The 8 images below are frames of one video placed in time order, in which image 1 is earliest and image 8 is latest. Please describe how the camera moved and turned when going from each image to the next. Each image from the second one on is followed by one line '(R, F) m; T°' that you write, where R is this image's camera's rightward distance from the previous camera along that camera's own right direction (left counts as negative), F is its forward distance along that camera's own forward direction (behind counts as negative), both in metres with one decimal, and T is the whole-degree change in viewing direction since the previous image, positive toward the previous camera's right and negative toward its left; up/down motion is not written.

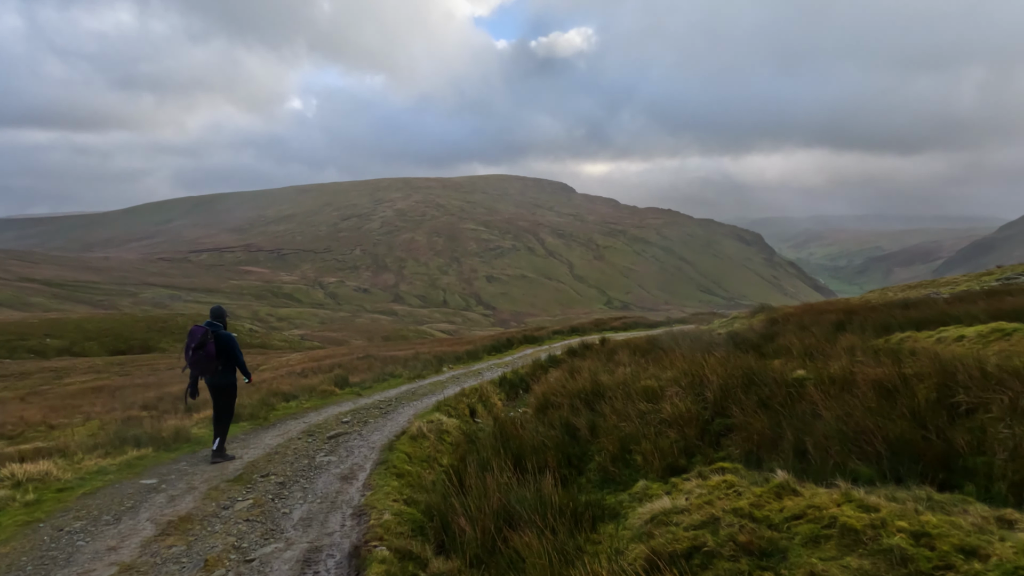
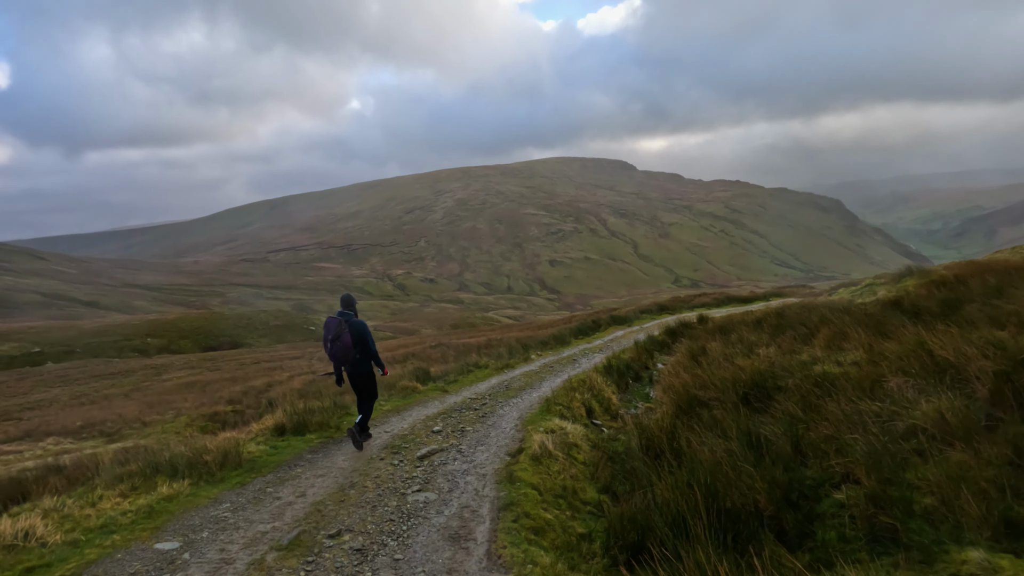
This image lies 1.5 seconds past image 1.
(-0.8, +1.9) m; -7°
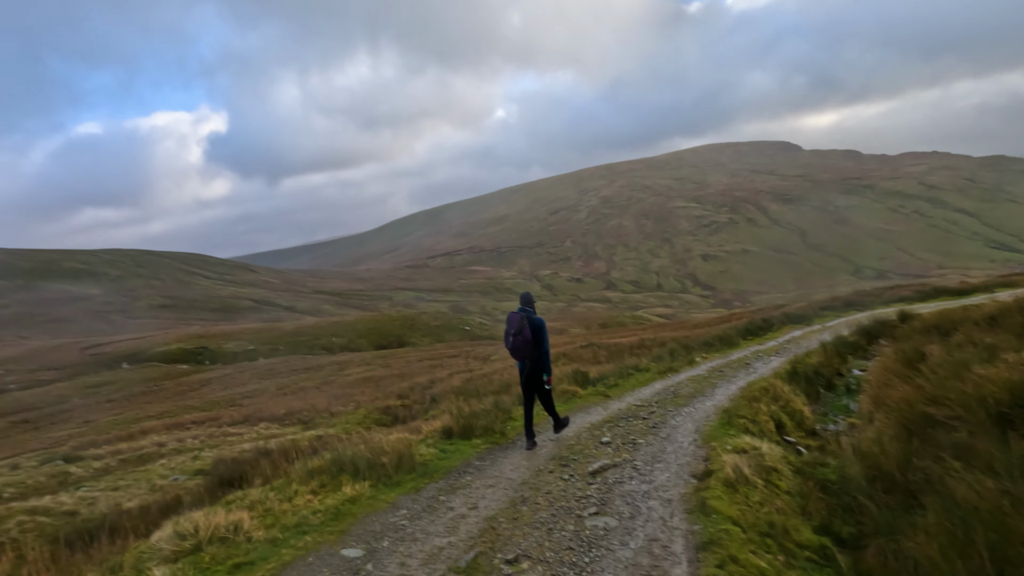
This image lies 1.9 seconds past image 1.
(-0.2, +0.4) m; -16°
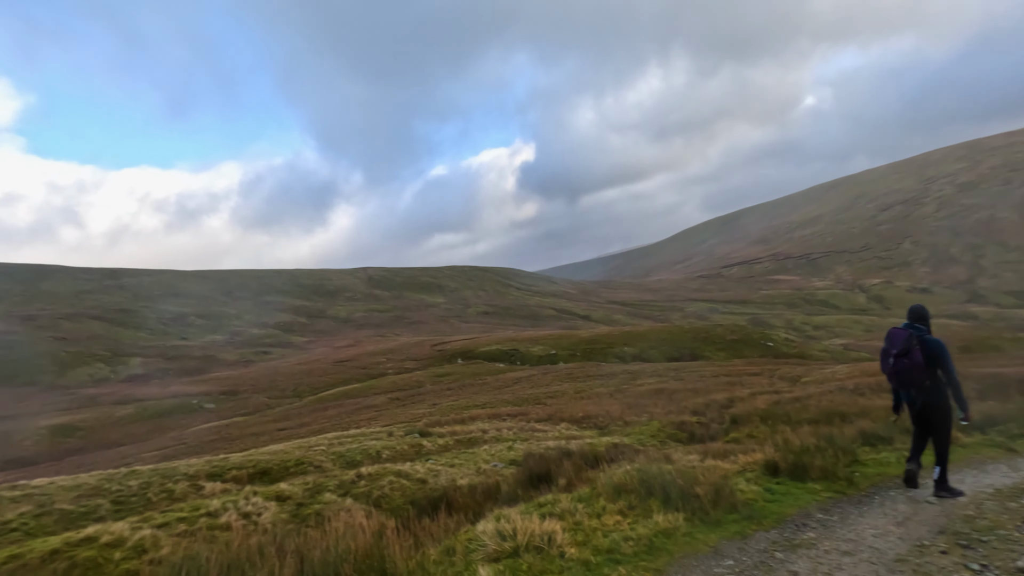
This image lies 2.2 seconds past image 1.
(-0.3, +0.4) m; -31°
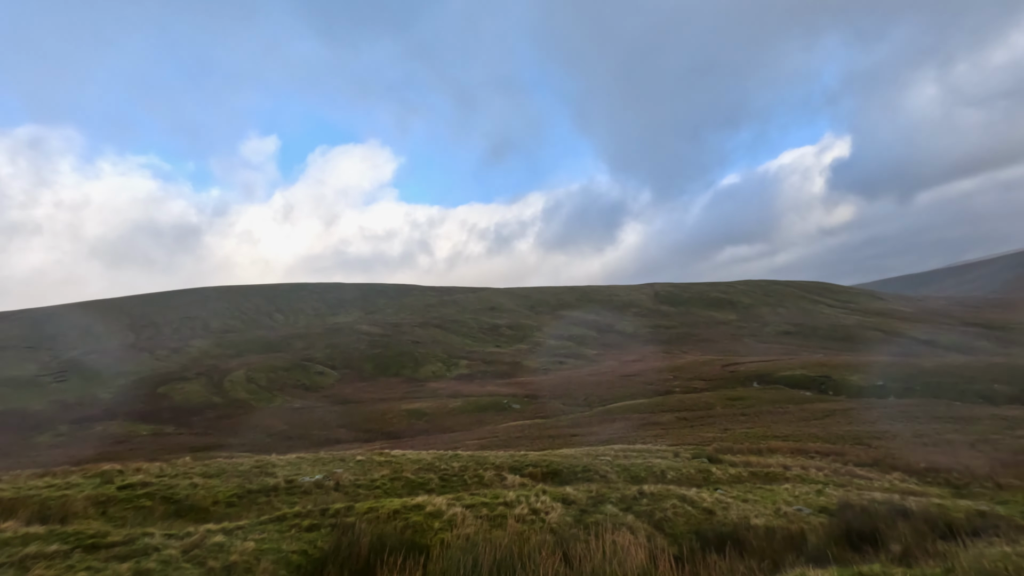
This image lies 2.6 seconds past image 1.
(0.0, +0.2) m; -30°
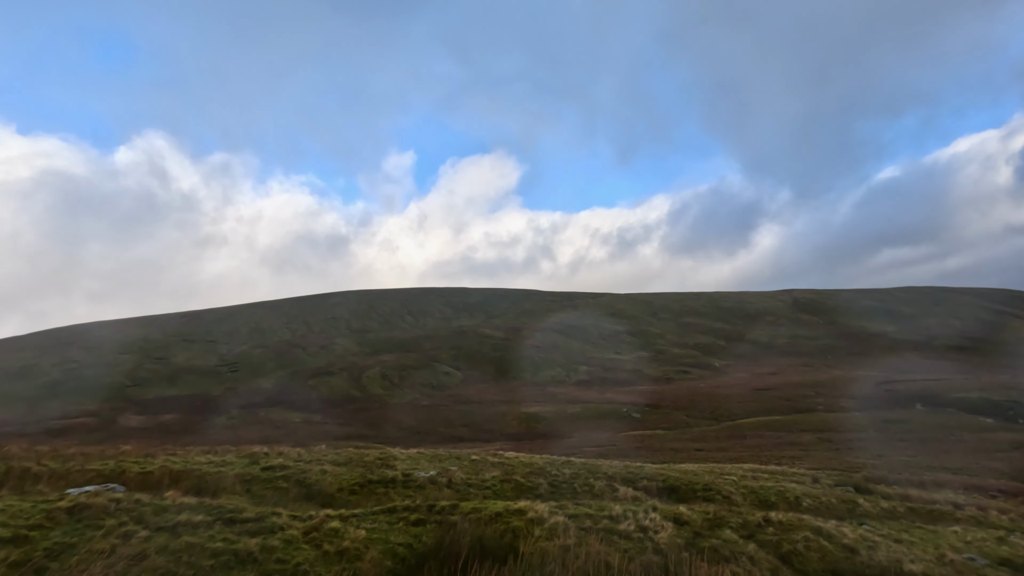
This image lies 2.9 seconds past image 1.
(+0.1, +0.2) m; -13°
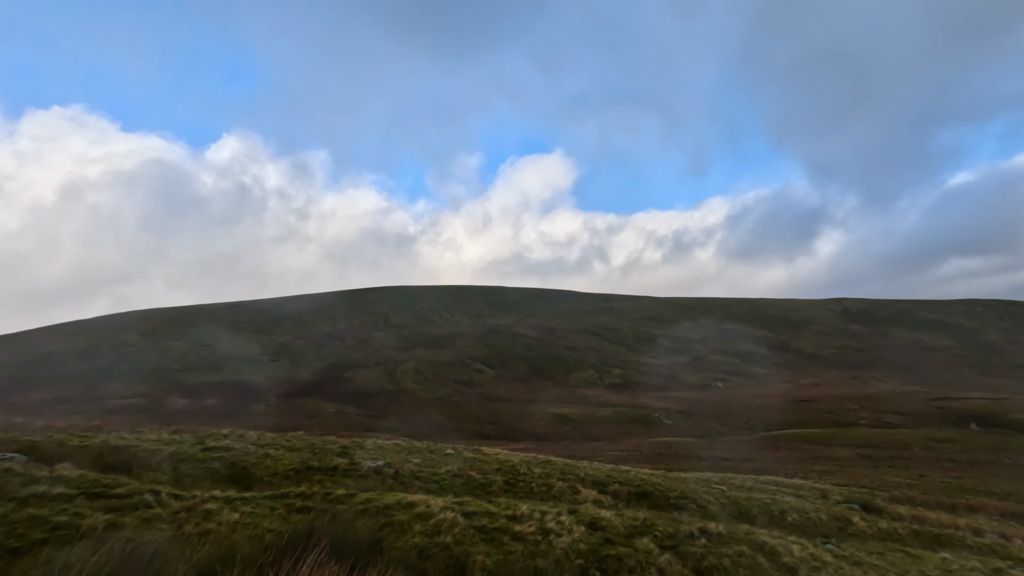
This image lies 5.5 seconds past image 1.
(+1.3, +0.4) m; -4°
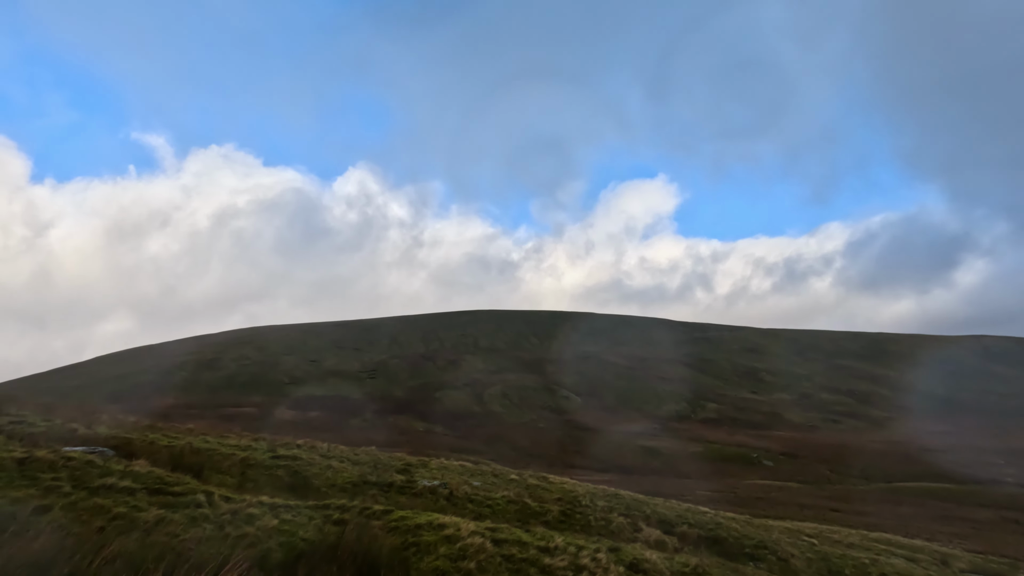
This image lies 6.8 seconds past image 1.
(+0.5, +0.1) m; -10°
